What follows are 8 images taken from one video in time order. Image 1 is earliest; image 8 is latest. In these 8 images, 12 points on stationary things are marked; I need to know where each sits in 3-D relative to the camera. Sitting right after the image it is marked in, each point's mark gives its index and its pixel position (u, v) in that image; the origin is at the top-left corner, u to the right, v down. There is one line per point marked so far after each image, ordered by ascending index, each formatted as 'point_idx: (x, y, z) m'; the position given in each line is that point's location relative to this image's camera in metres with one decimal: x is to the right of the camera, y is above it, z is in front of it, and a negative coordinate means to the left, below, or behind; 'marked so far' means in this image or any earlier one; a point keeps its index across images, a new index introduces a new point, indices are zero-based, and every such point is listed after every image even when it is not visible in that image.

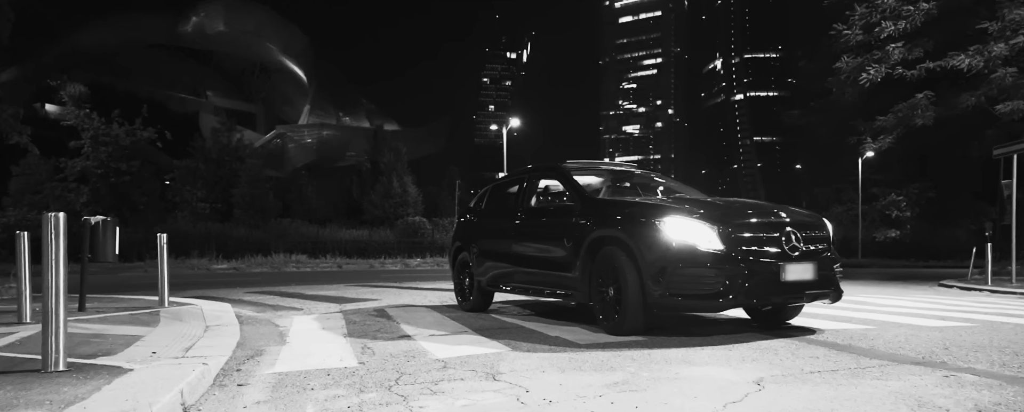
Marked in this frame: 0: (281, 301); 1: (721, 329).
0: (-3.8, -1.6, +10.9) m
1: (+1.8, -1.1, +5.9) m
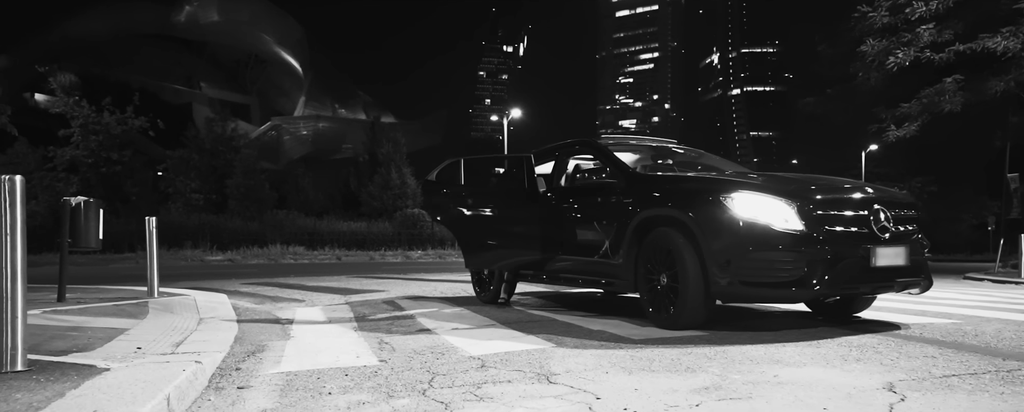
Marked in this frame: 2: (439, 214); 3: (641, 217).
0: (-3.6, -1.3, +10.2) m
1: (+2.1, -0.9, +5.2) m
2: (-0.8, -0.1, +7.5) m
3: (+1.1, -0.1, +5.4) m
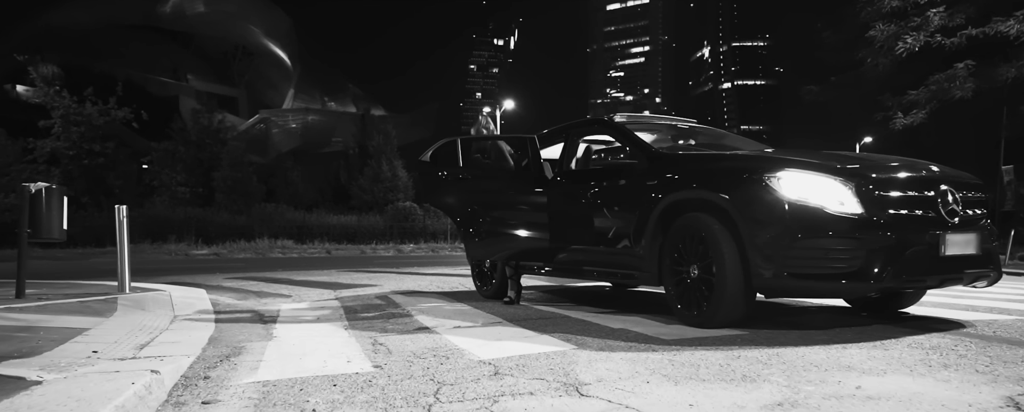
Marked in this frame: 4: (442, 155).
0: (-3.5, -1.2, +9.5) m
1: (+2.2, -0.8, +4.6) m
2: (-0.8, +0.1, +6.9) m
3: (+1.1, 0.0, +4.8) m
4: (-0.7, +0.5, +6.9) m
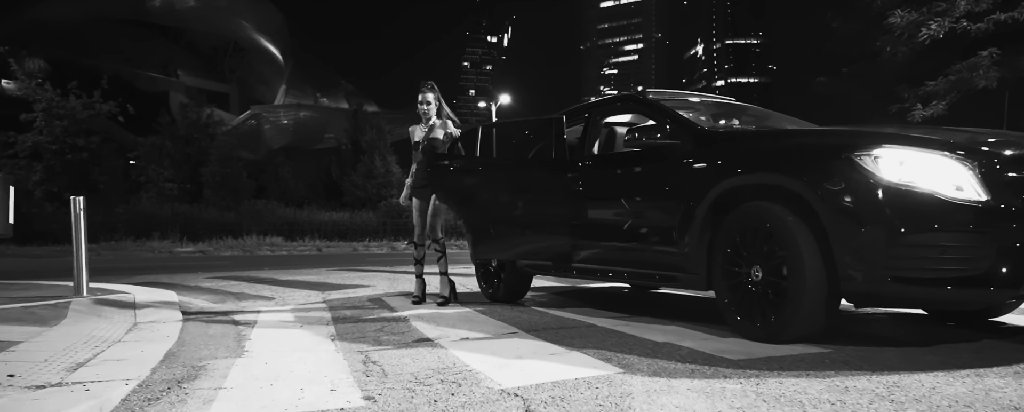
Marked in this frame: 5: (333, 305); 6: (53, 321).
0: (-3.5, -1.1, +8.7) m
1: (+2.3, -0.7, +3.8) m
2: (-0.7, +0.1, +6.1) m
3: (+1.3, +0.1, +4.0) m
4: (-0.6, +0.6, +6.1) m
5: (-1.8, -1.0, +6.5) m
6: (-3.6, -0.9, +5.2) m
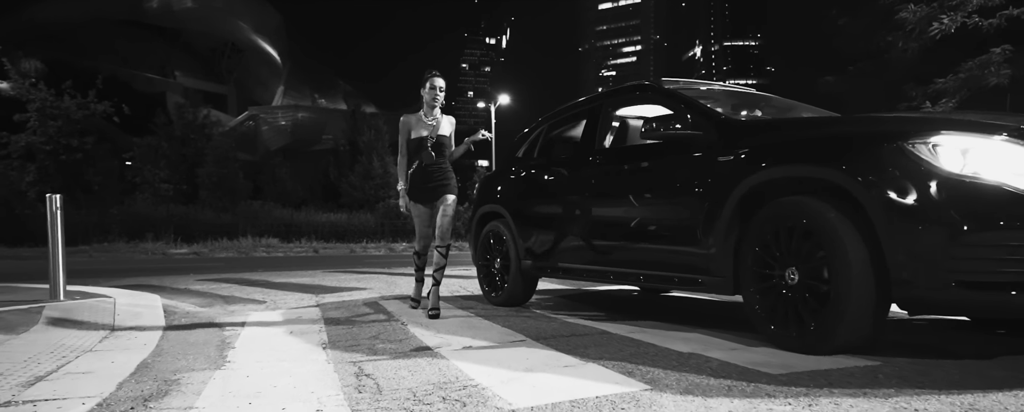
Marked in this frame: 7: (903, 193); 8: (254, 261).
0: (-3.4, -1.1, +8.3) m
1: (+2.4, -0.7, +3.5) m
2: (-0.7, +0.2, +5.7) m
3: (+1.3, +0.1, +3.6) m
4: (-0.6, +0.6, +5.7) m
5: (-1.7, -1.0, +6.1) m
6: (-3.5, -0.9, +4.8) m
7: (+1.7, +0.1, +2.8) m
8: (-6.5, -1.4, +16.7) m
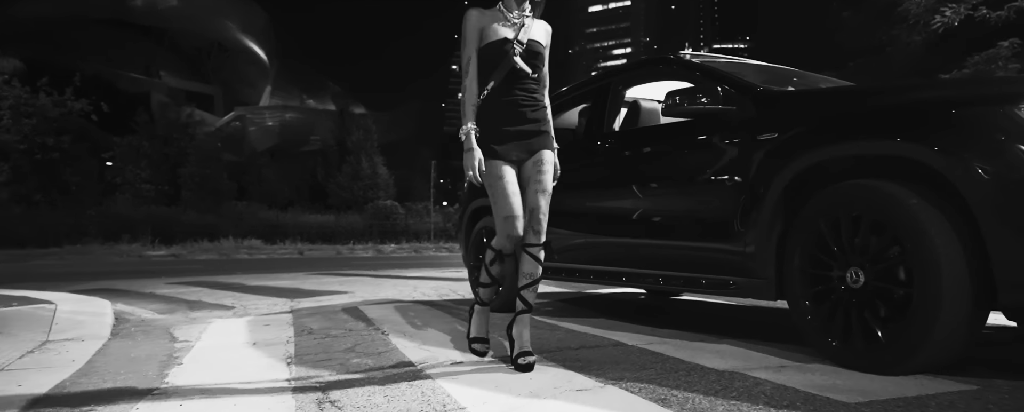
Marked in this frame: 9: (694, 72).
0: (-3.5, -1.0, +7.6) m
1: (+2.4, -0.6, +2.9) m
2: (-0.7, +0.2, +5.1) m
3: (+1.3, +0.2, +3.0) m
4: (-0.6, +0.7, +5.1) m
5: (-1.8, -0.9, +5.5) m
6: (-3.6, -0.8, +4.1) m
7: (+1.7, +0.1, +2.2) m
8: (-6.7, -1.4, +16.0) m
9: (+1.0, +0.8, +3.9) m
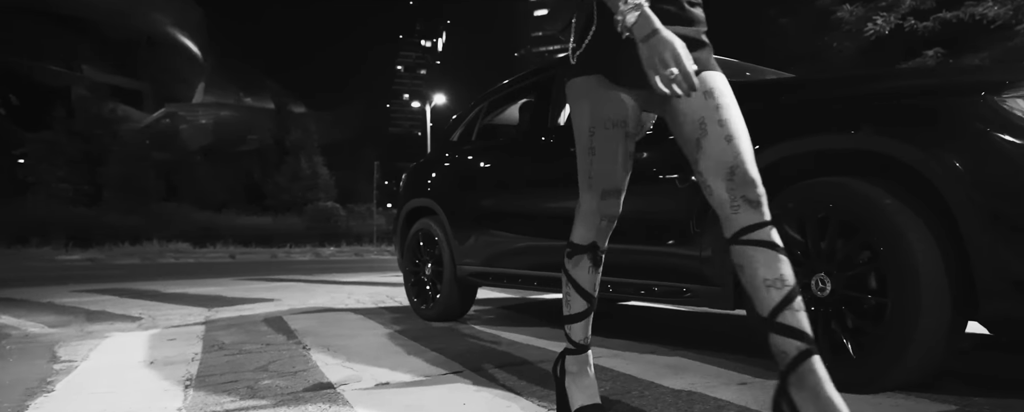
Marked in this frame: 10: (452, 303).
0: (-4.1, -1.0, +6.9) m
1: (+2.1, -0.6, +2.7) m
2: (-1.1, +0.2, +4.6) m
3: (+1.0, +0.2, +2.7) m
4: (-1.0, +0.7, +4.6) m
5: (-2.2, -0.9, +4.9) m
6: (-3.9, -0.8, +3.4) m
7: (+1.5, +0.1, +2.0) m
8: (-8.0, -1.4, +15.0) m
9: (+0.7, +0.8, +3.6) m
10: (-0.4, -0.7, +4.8) m
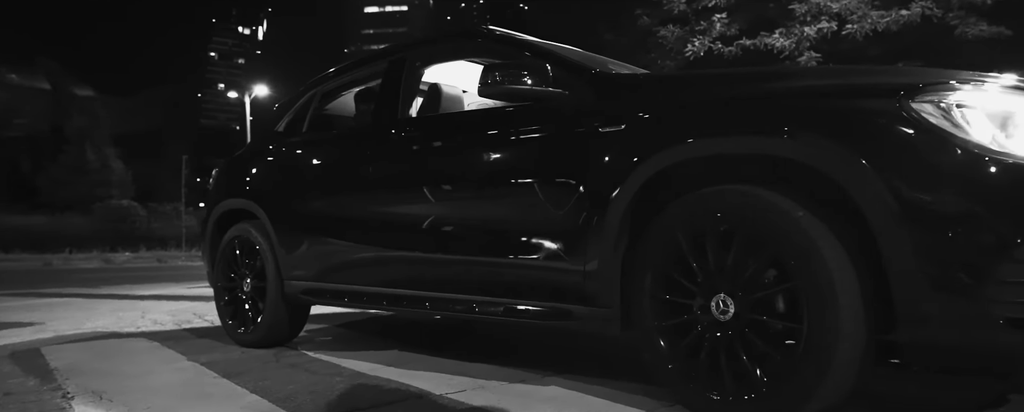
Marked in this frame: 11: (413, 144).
0: (-5.6, -1.0, +5.1) m
1: (+1.6, -0.7, +2.6) m
2: (-2.0, +0.2, +3.7) m
3: (+0.5, +0.1, +2.4) m
4: (-1.9, +0.7, +3.7) m
5: (-3.2, -0.9, +3.7) m
6: (-4.4, -0.8, +1.8) m
7: (+1.2, +0.1, +1.8) m
8: (-11.4, -1.3, +12.0) m
9: (0.0, +0.8, +3.1) m
10: (-1.4, -0.7, +4.0) m
11: (-0.4, +0.3, +3.2) m
